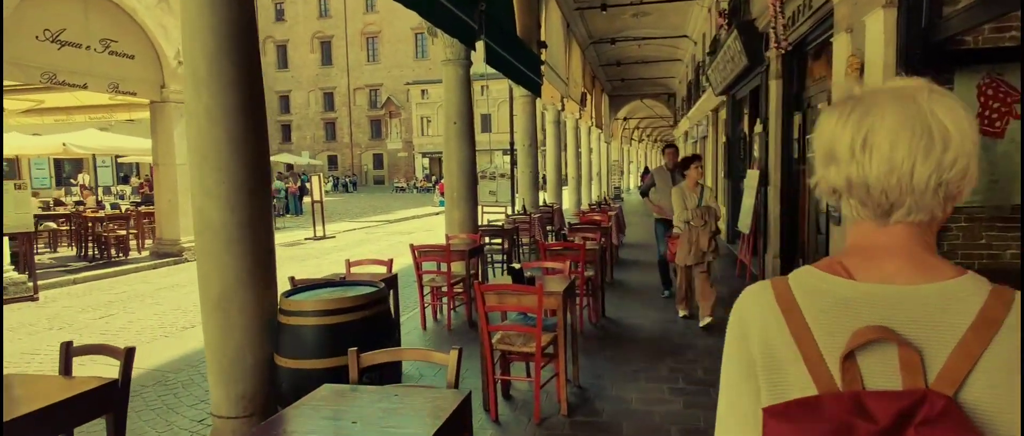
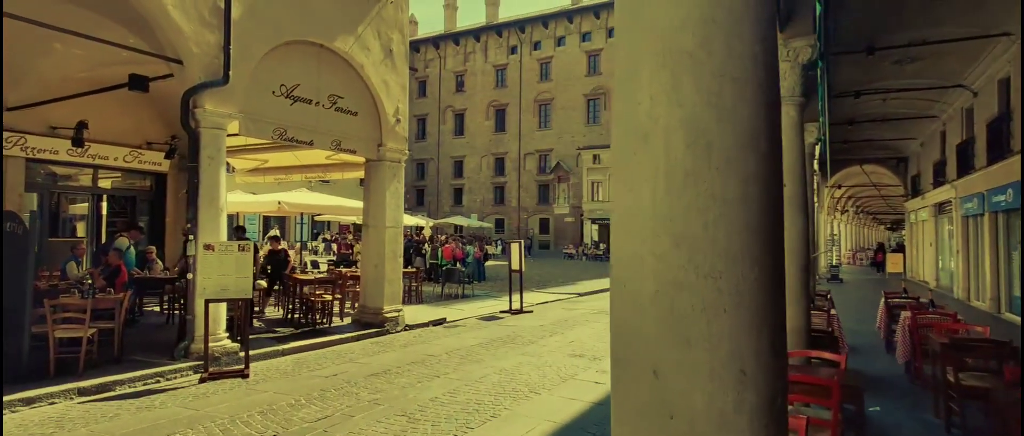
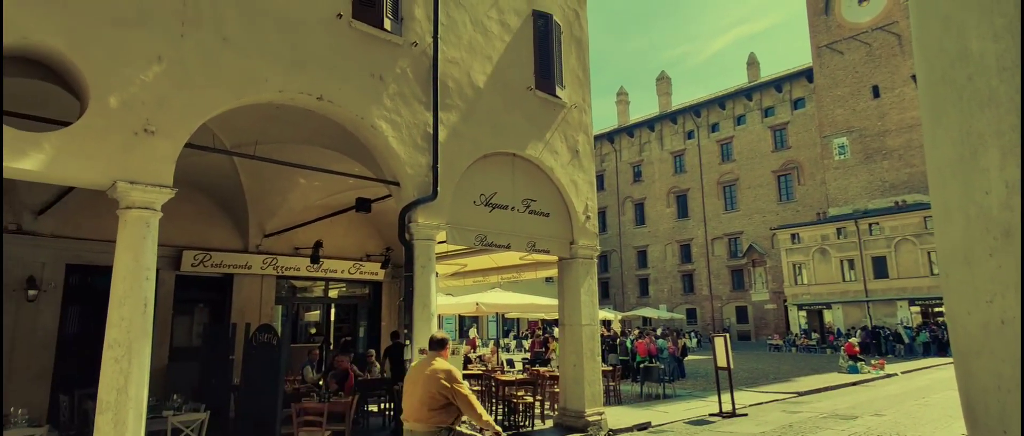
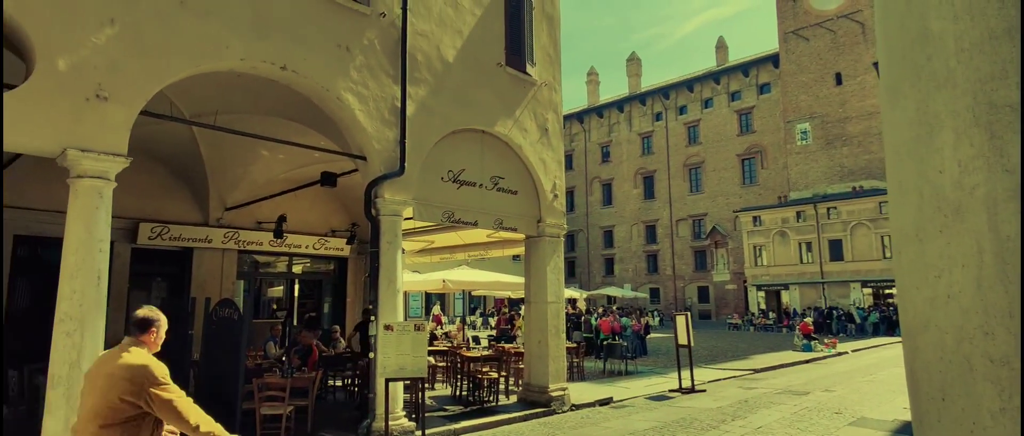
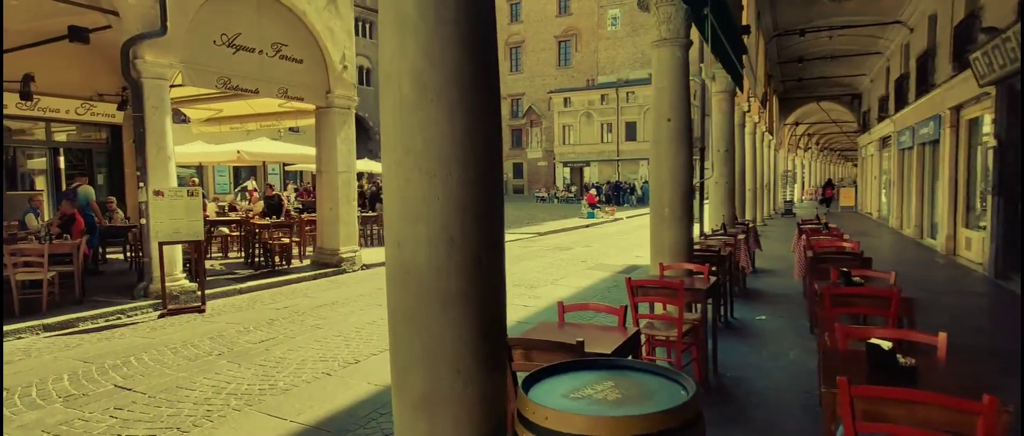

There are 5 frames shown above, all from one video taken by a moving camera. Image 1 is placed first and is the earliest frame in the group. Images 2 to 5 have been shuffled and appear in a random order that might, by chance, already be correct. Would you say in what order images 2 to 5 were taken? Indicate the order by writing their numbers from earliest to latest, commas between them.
5, 2, 4, 3
